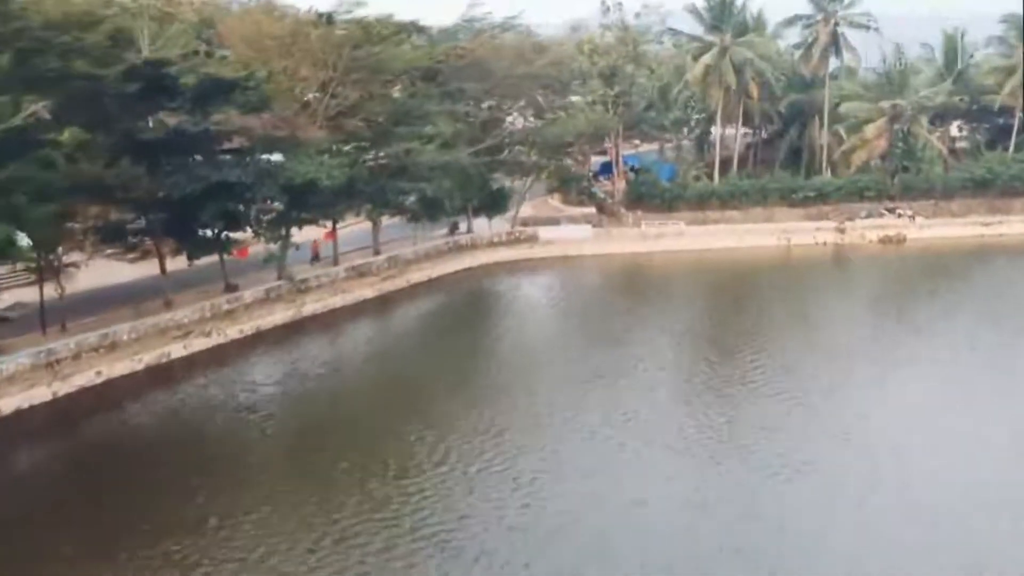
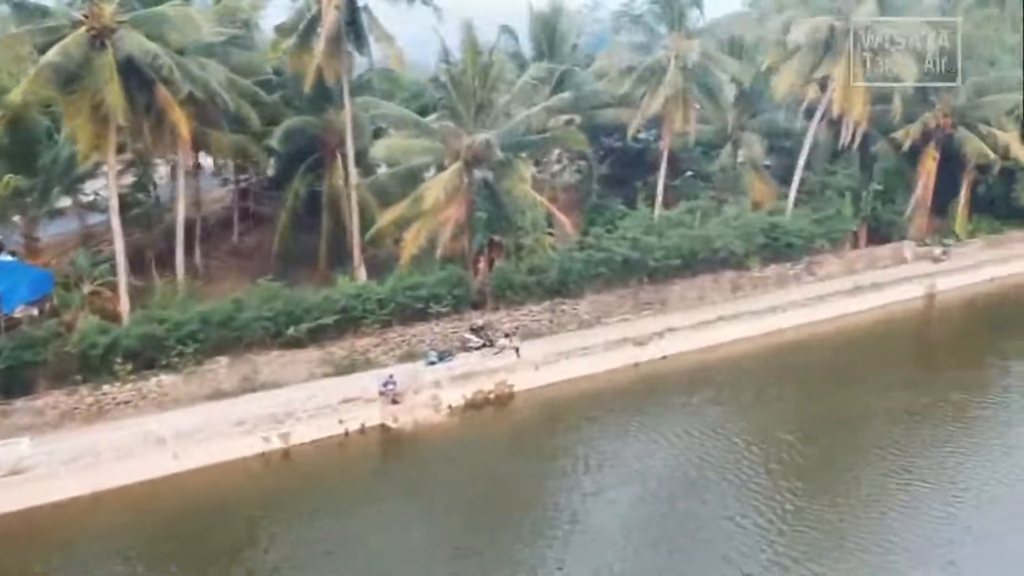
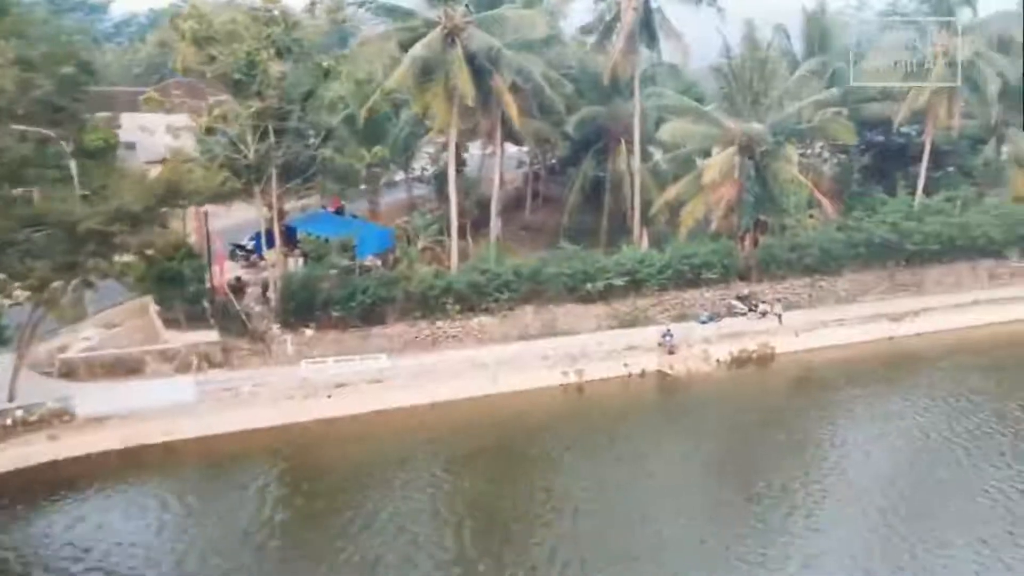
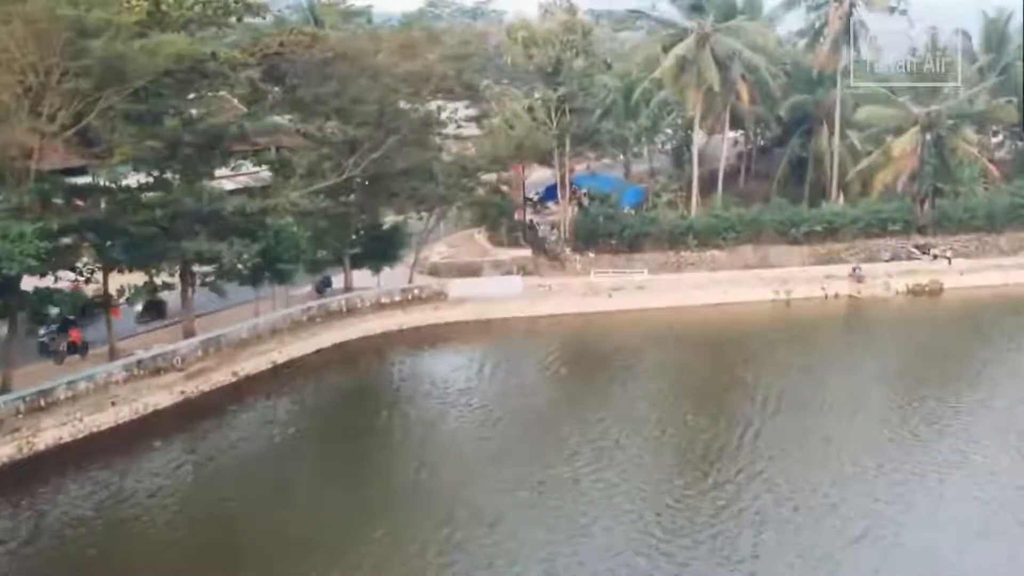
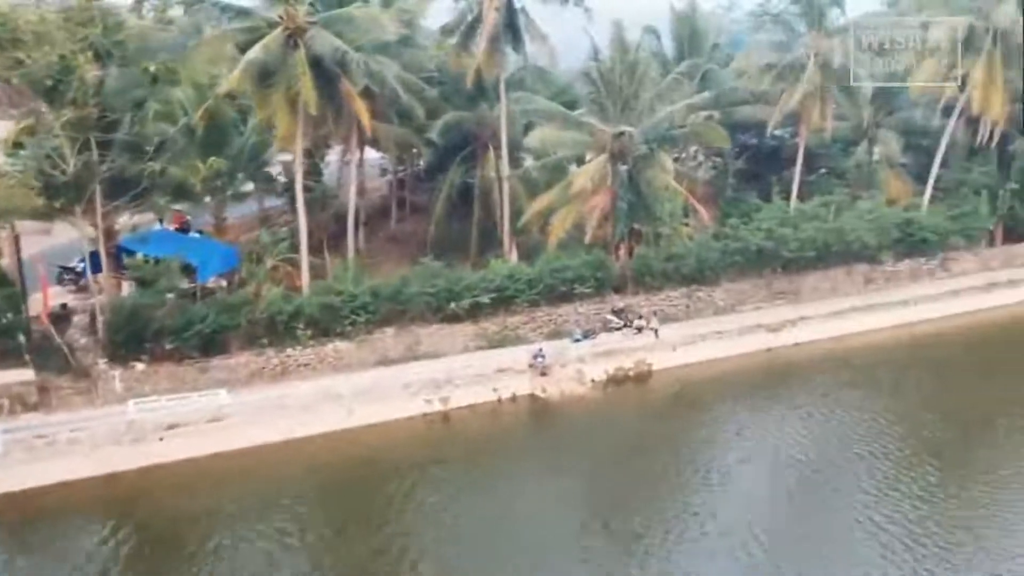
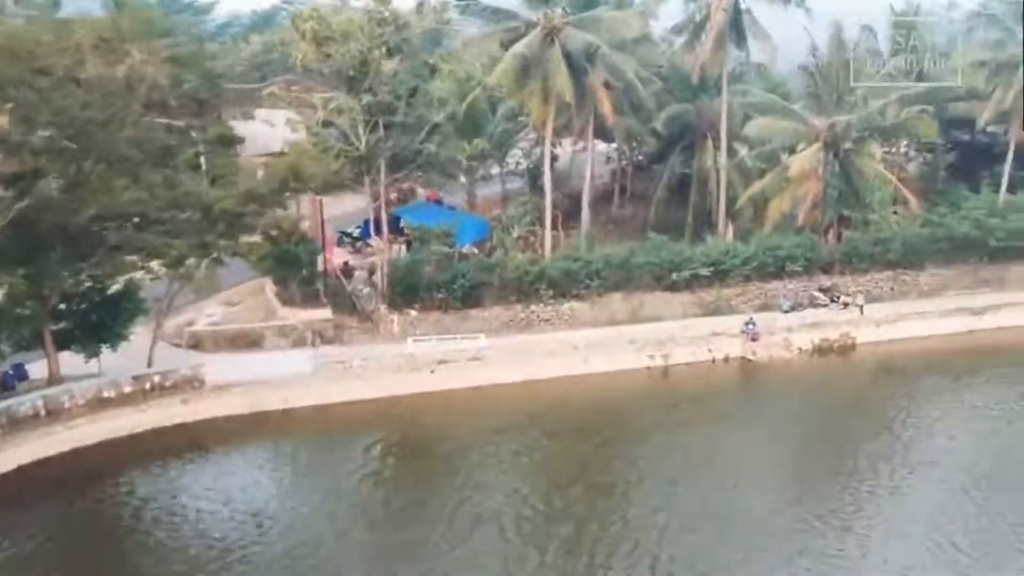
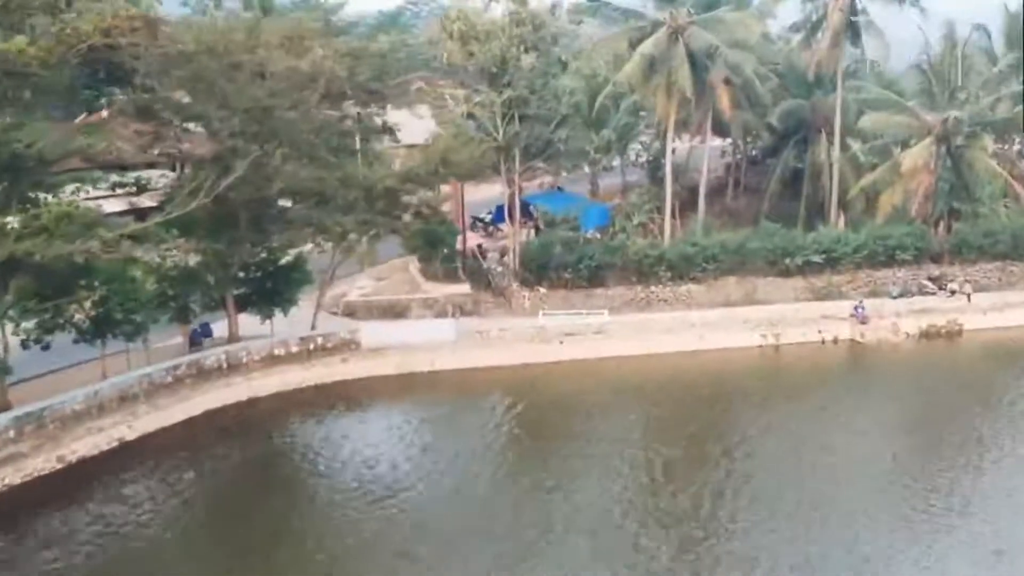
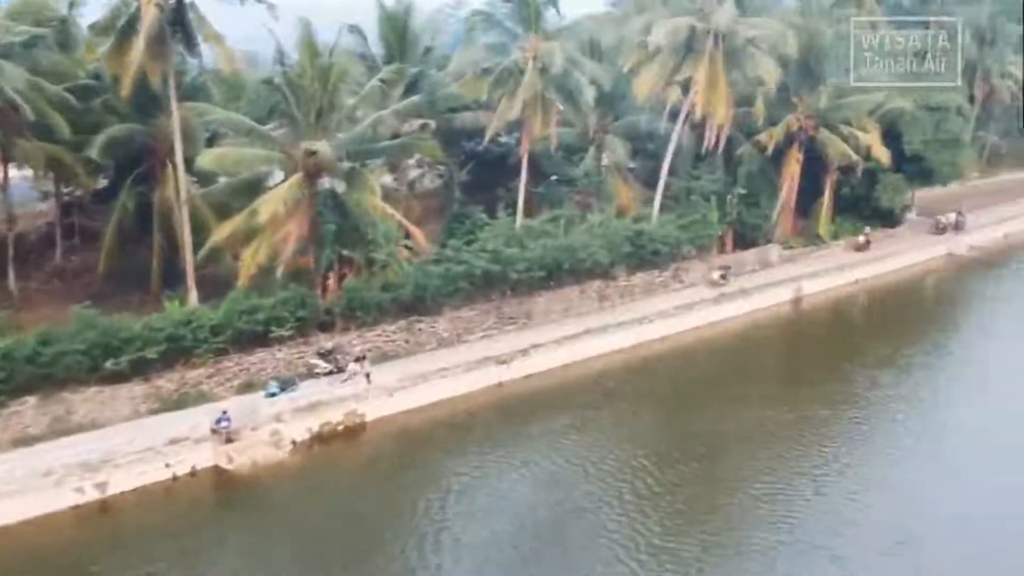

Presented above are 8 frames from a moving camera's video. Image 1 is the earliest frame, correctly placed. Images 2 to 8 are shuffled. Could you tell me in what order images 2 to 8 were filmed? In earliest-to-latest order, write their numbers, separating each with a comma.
4, 7, 6, 3, 5, 2, 8
